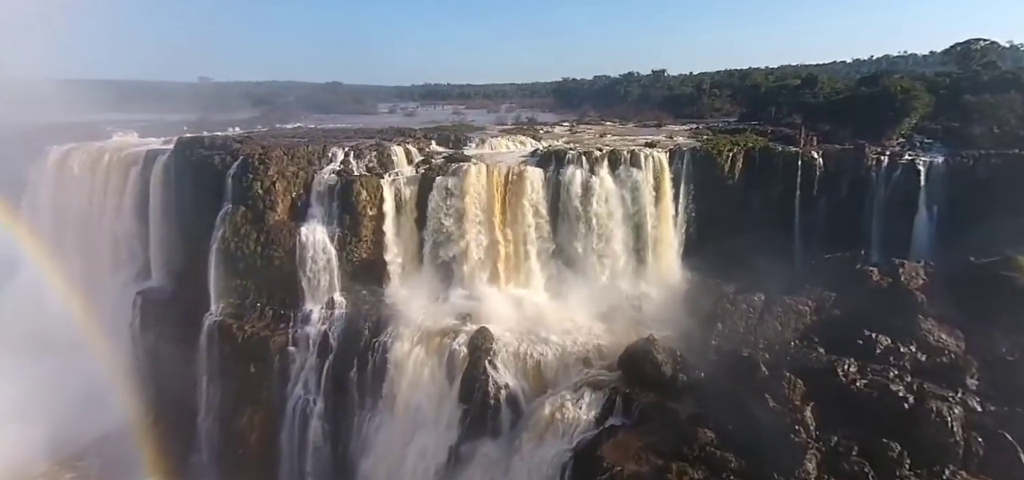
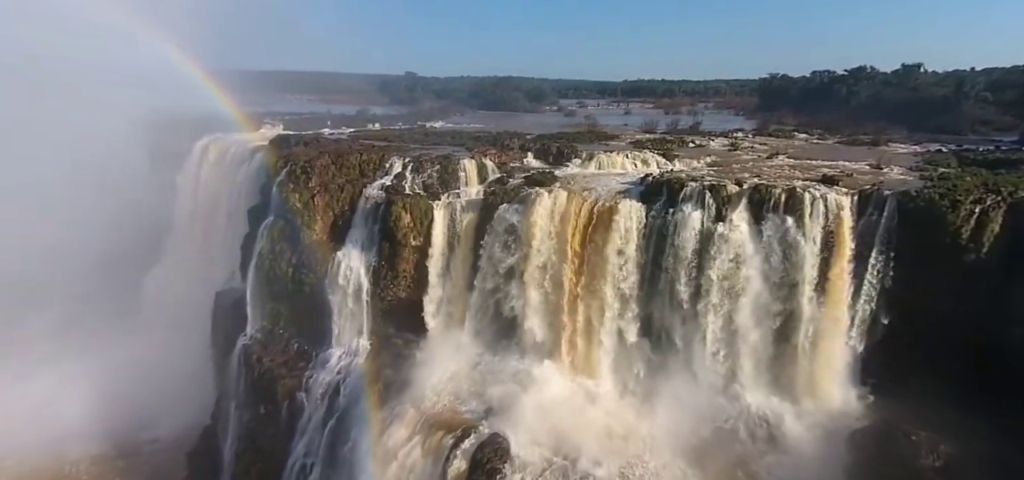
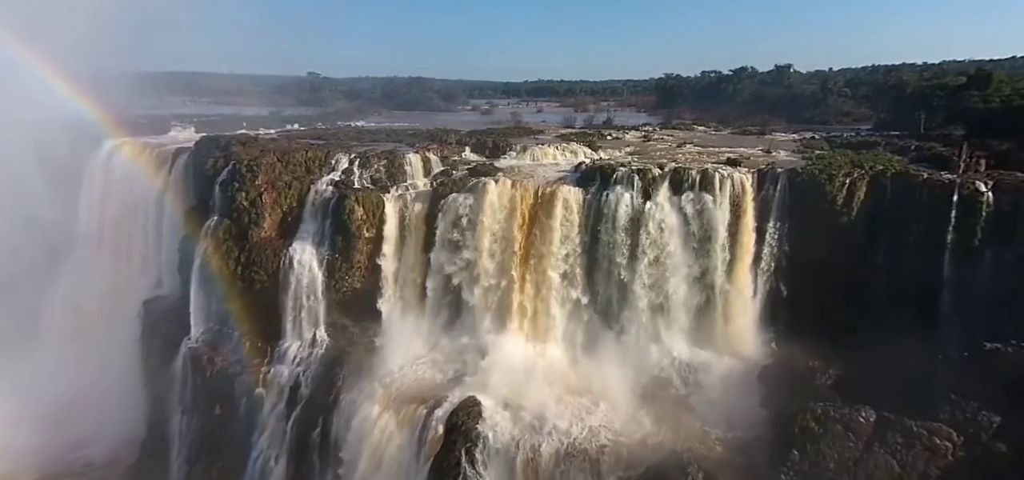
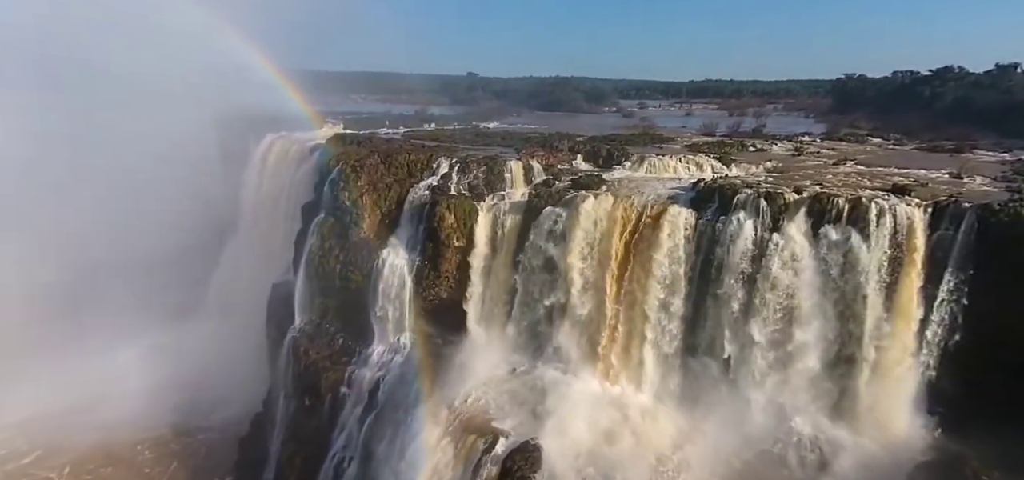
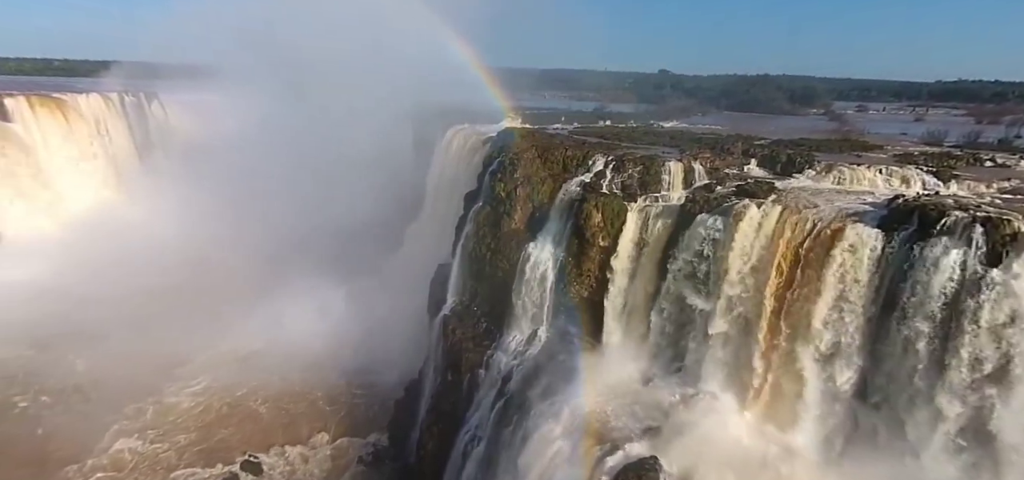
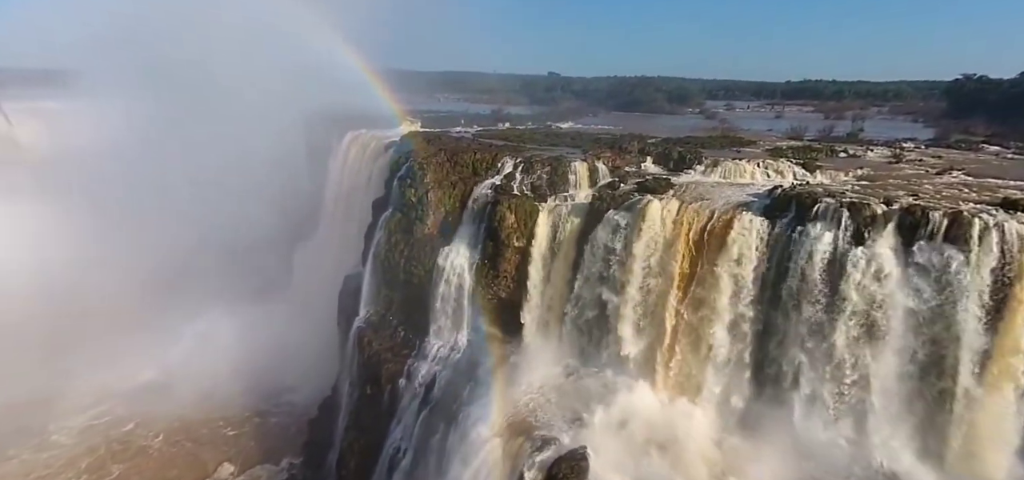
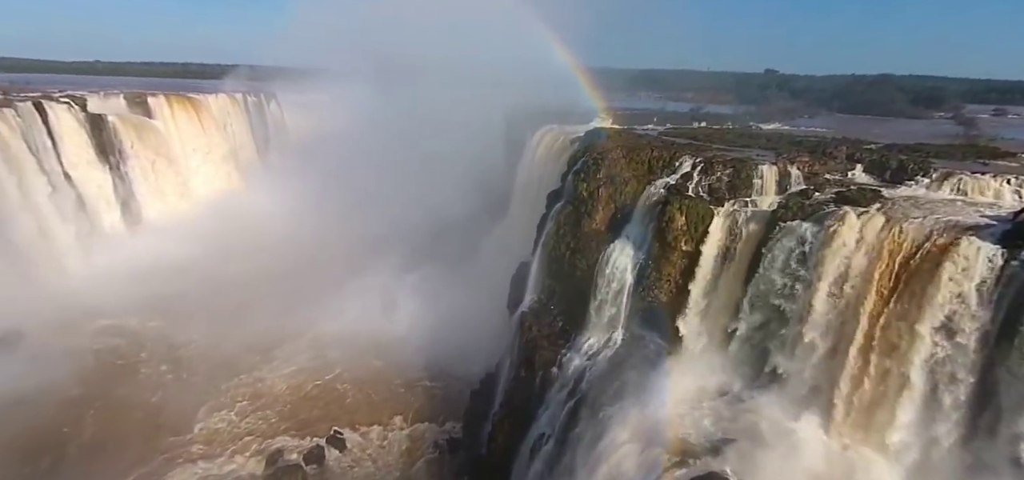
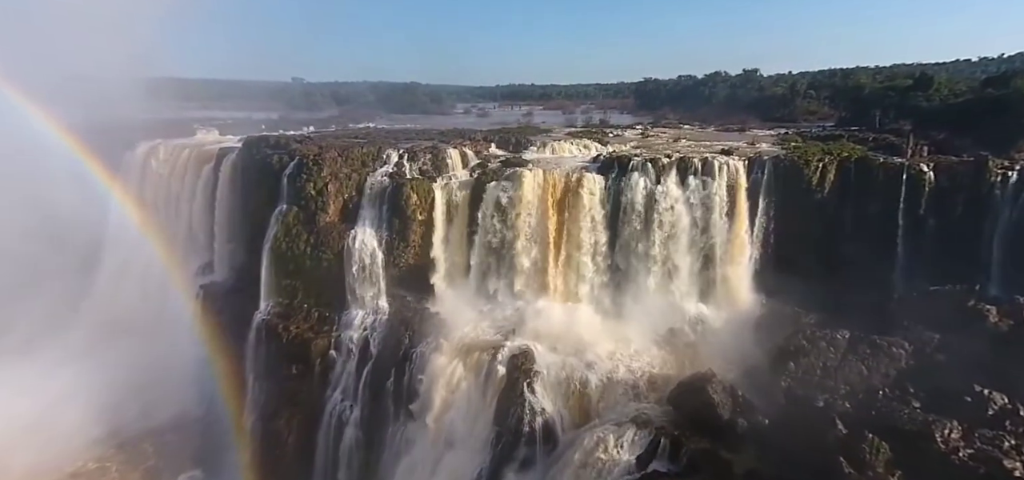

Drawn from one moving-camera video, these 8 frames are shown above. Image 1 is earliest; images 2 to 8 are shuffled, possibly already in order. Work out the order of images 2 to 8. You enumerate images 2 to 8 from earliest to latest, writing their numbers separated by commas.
8, 3, 2, 4, 6, 5, 7
